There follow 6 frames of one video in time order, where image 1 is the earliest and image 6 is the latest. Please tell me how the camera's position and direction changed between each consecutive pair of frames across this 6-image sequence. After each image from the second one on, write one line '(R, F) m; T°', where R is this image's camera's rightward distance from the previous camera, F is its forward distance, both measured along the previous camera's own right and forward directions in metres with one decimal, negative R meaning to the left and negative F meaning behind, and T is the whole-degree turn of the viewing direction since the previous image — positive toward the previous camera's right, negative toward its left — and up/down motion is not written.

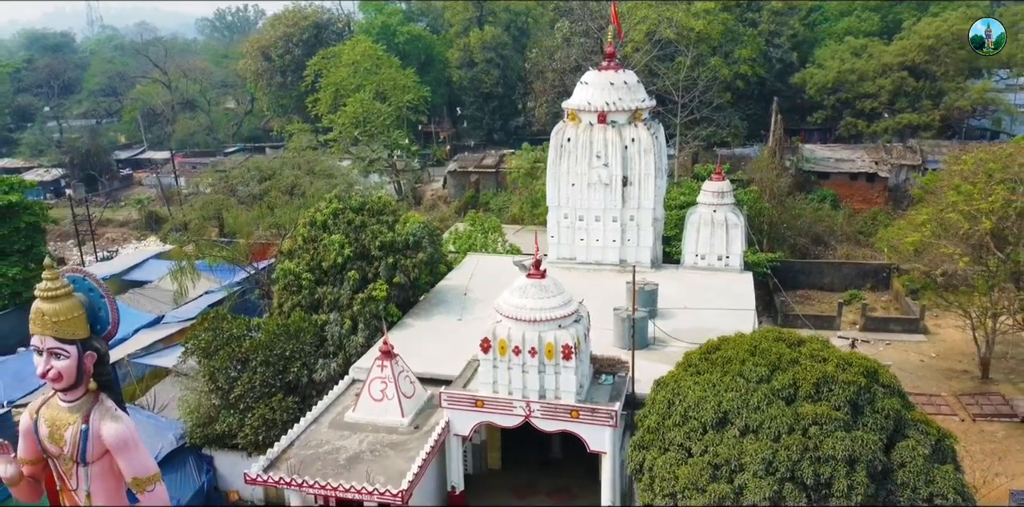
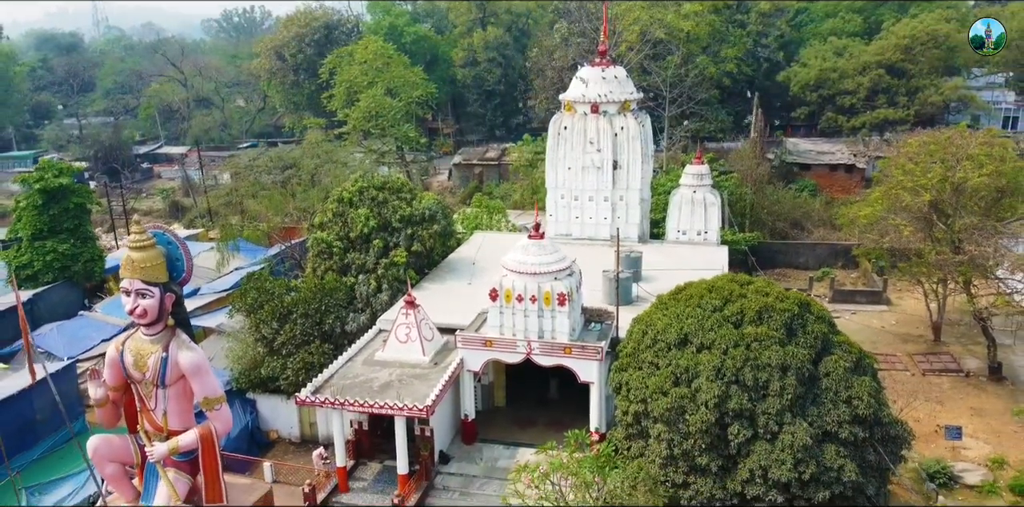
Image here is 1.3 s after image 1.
(-0.1, -2.4) m; 0°
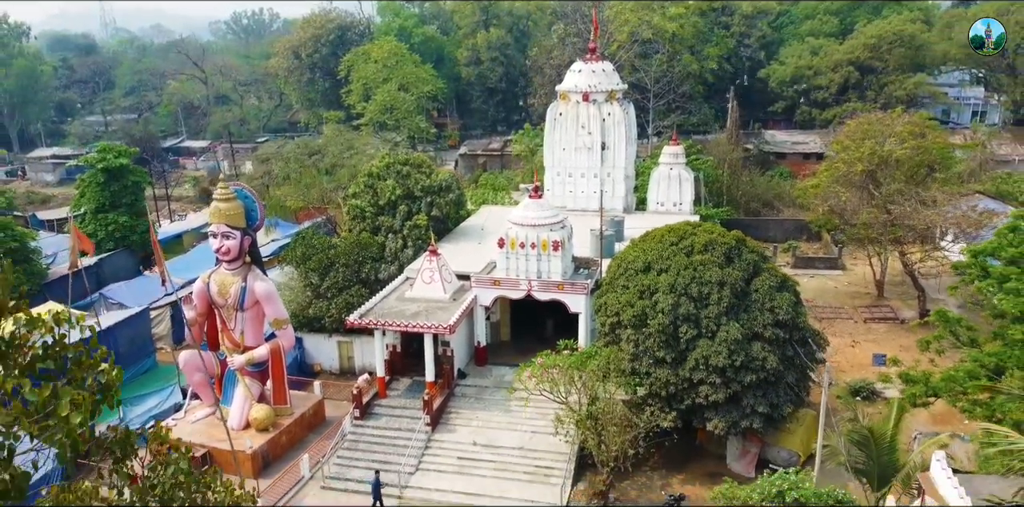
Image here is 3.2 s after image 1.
(-0.1, -3.7) m; 0°
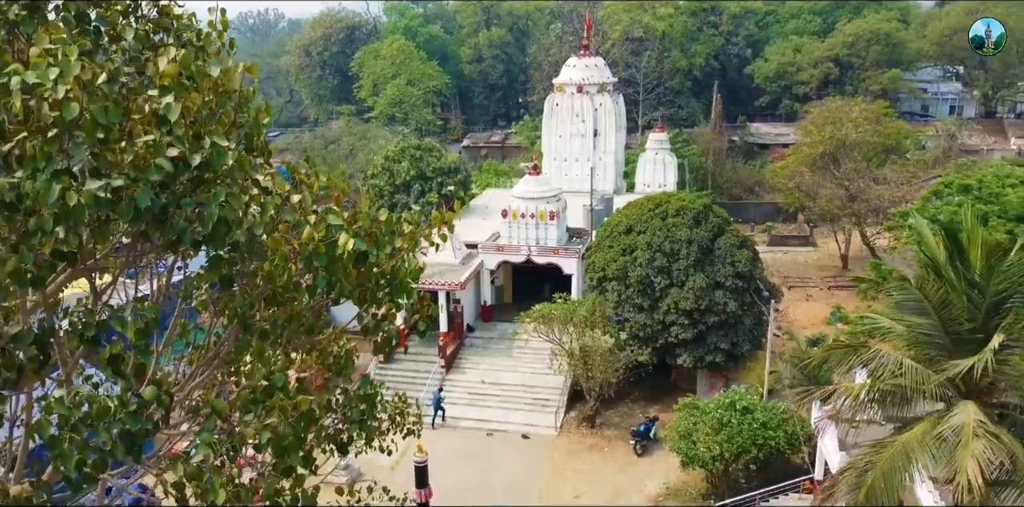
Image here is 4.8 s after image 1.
(-0.1, -2.8) m; 0°
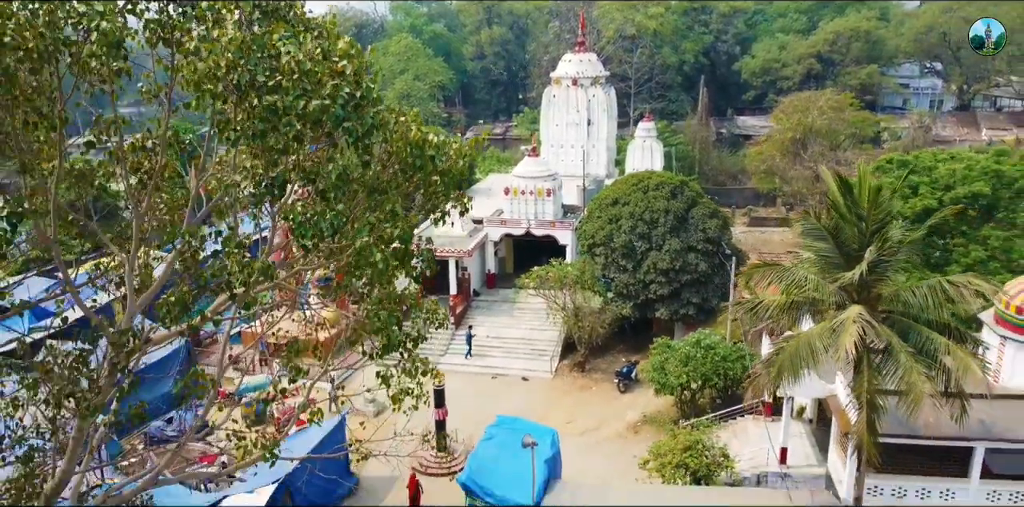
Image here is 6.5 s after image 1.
(-0.1, -2.8) m; 0°
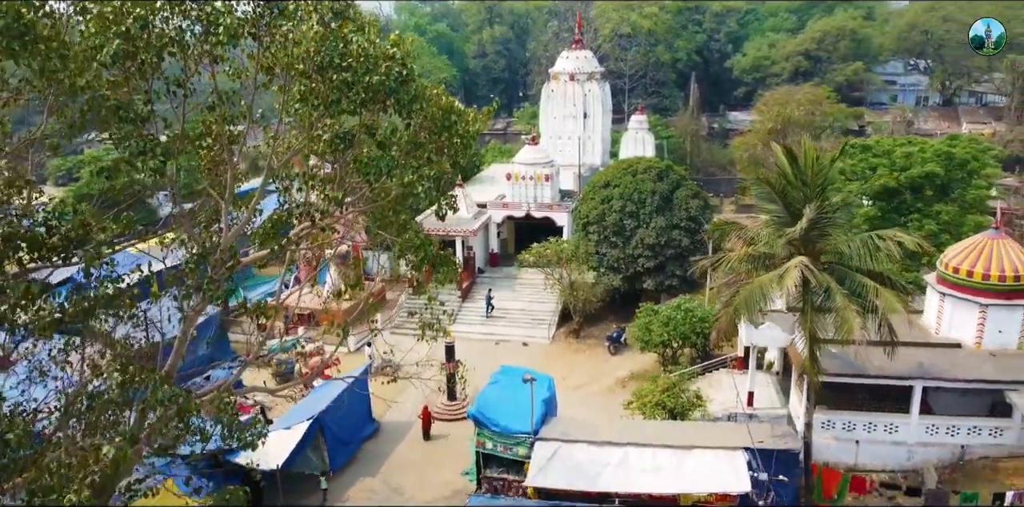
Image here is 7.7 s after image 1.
(0.0, -2.2) m; 0°
